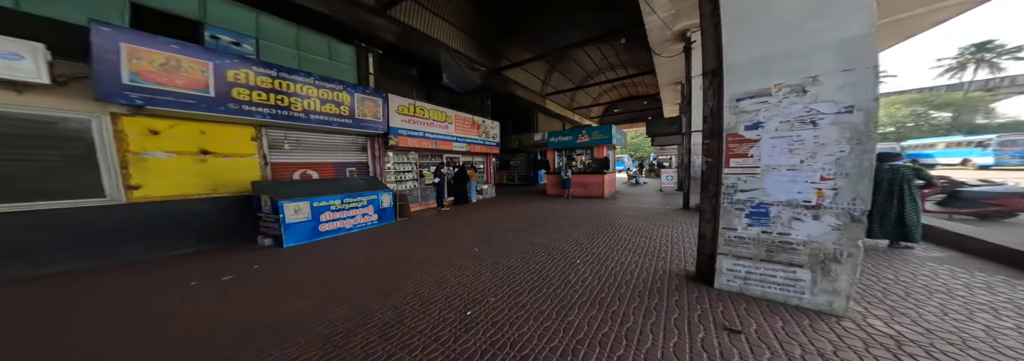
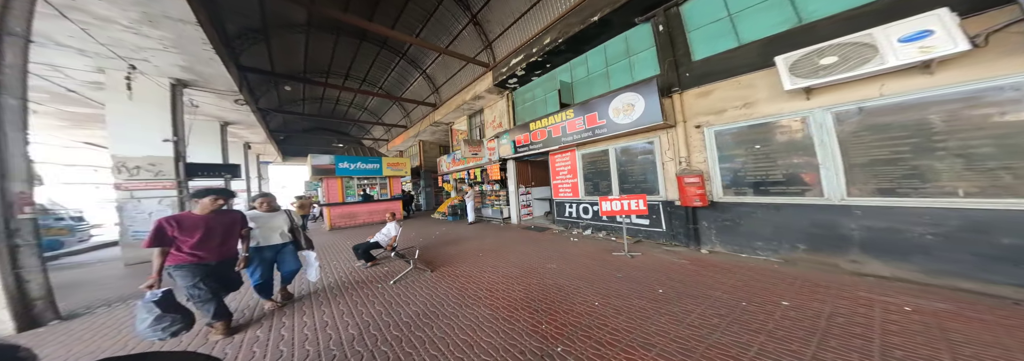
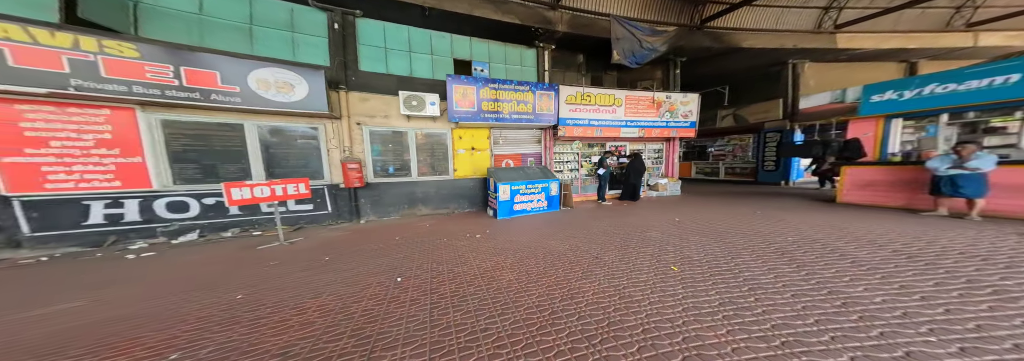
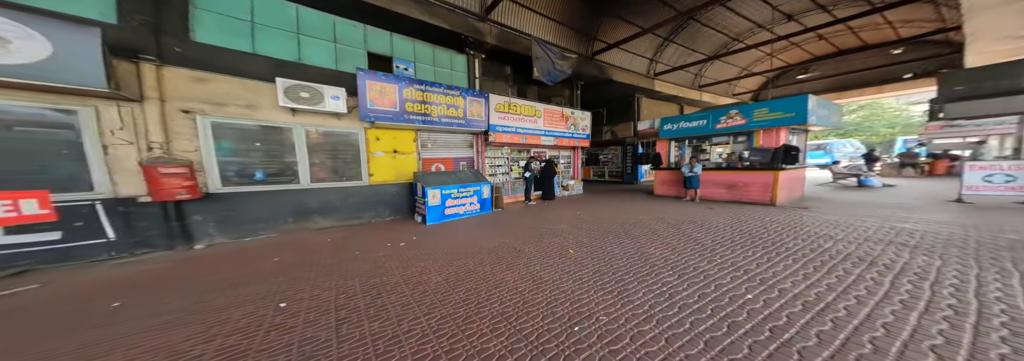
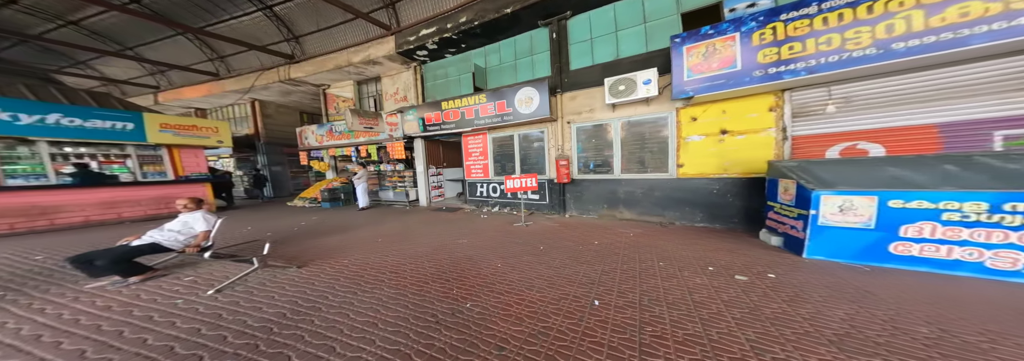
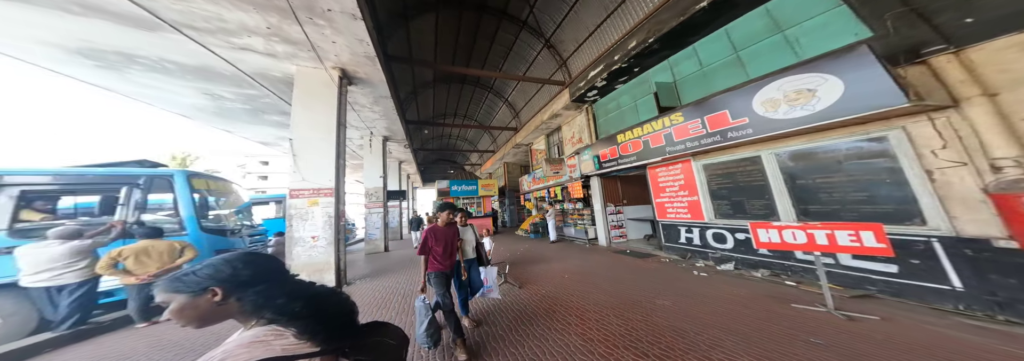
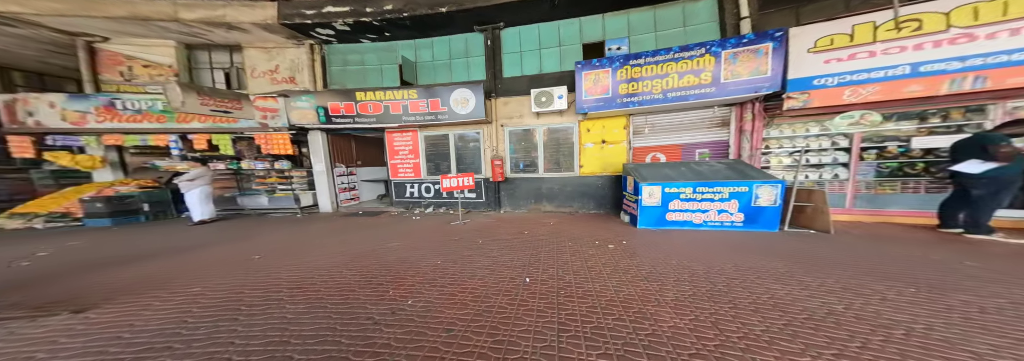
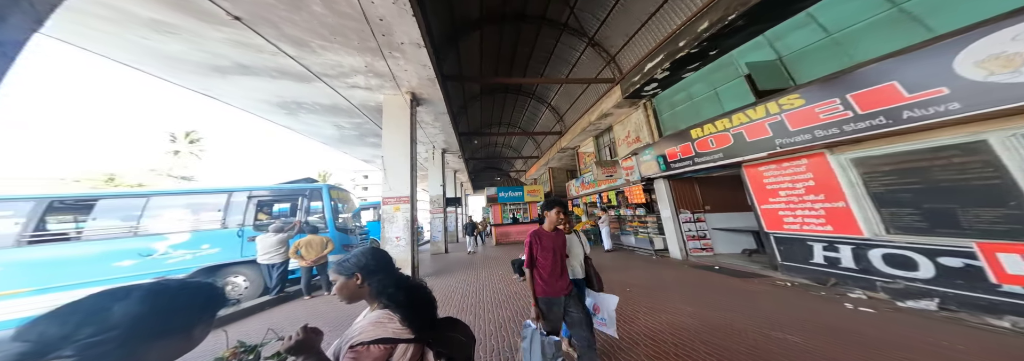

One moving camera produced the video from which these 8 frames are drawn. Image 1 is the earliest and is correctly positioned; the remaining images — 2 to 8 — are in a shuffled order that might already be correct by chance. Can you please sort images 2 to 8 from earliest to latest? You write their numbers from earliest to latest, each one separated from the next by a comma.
4, 3, 7, 5, 2, 6, 8
